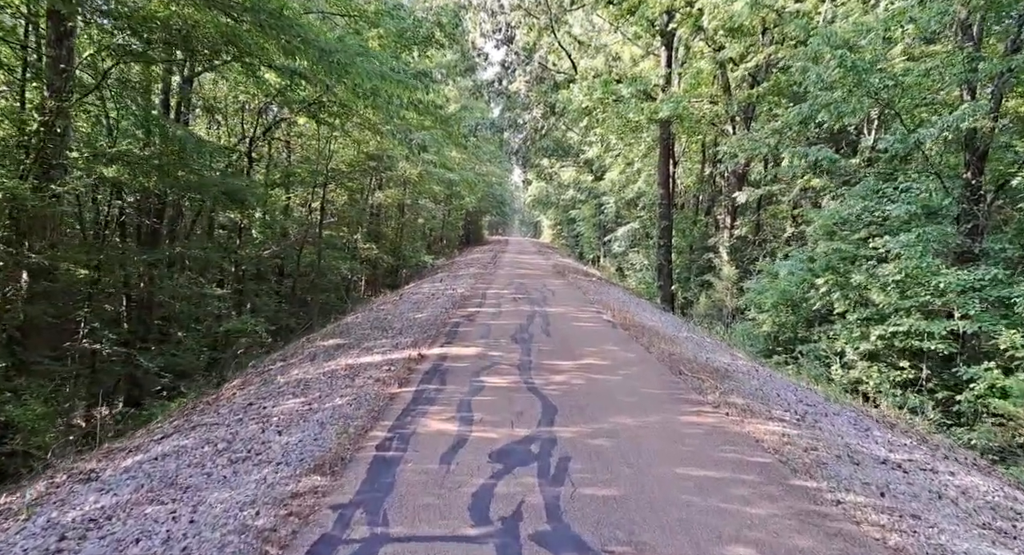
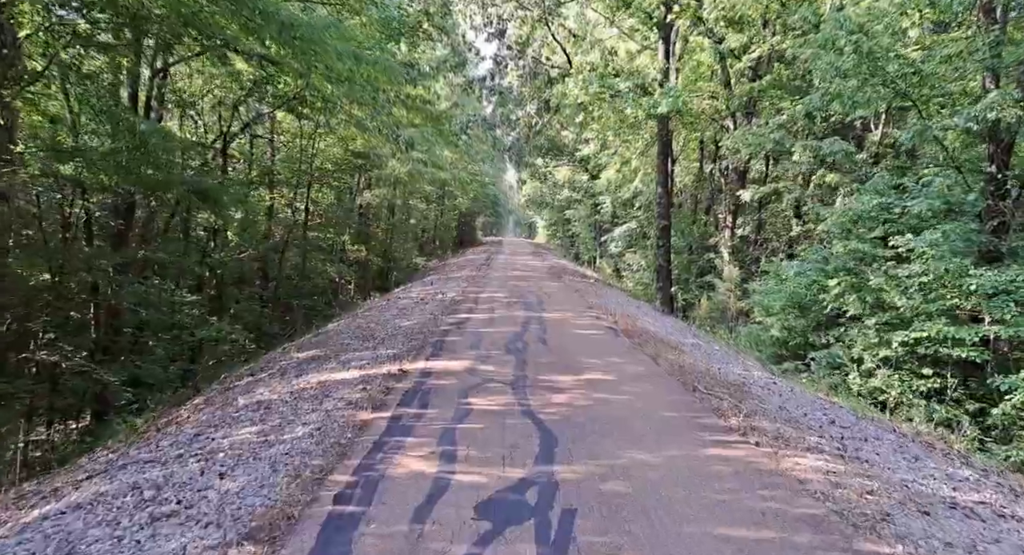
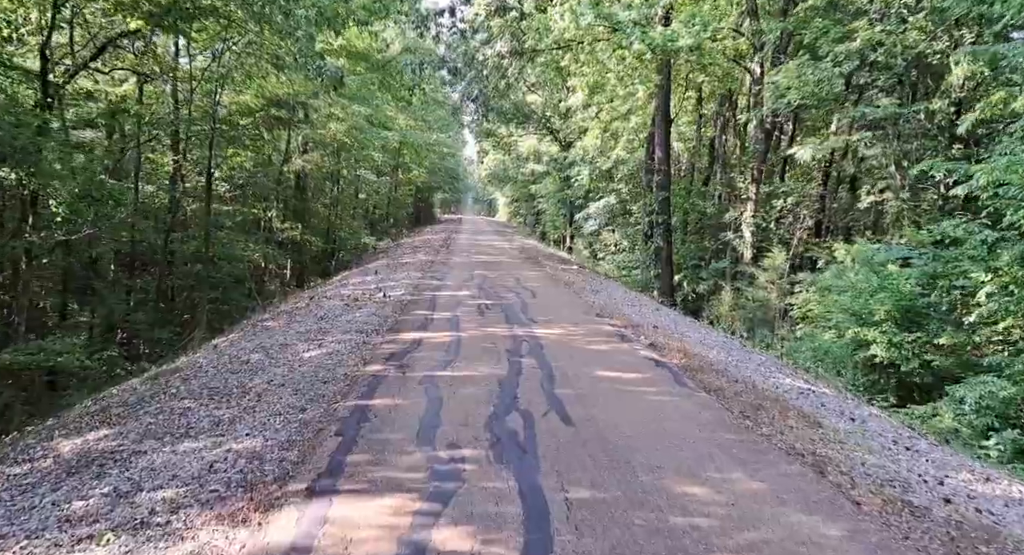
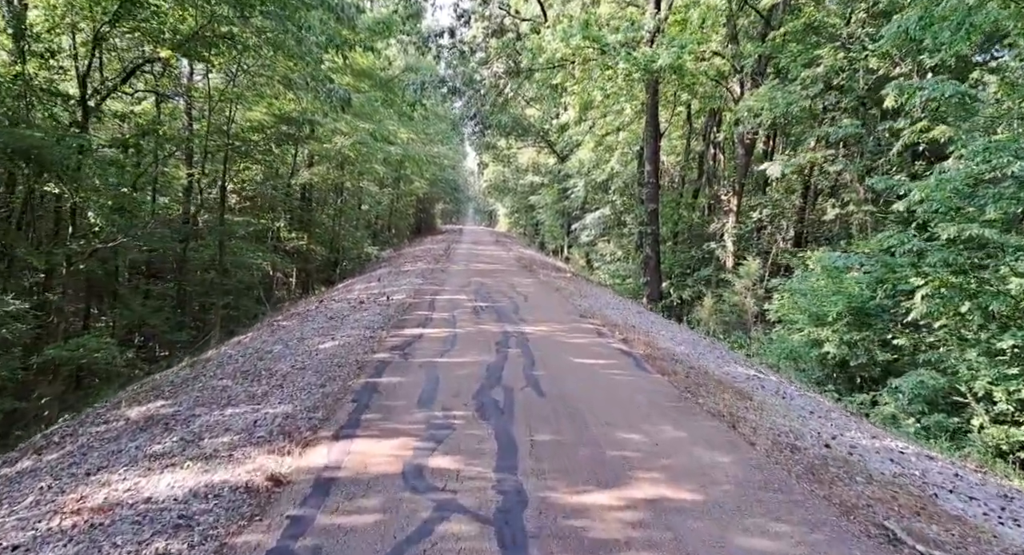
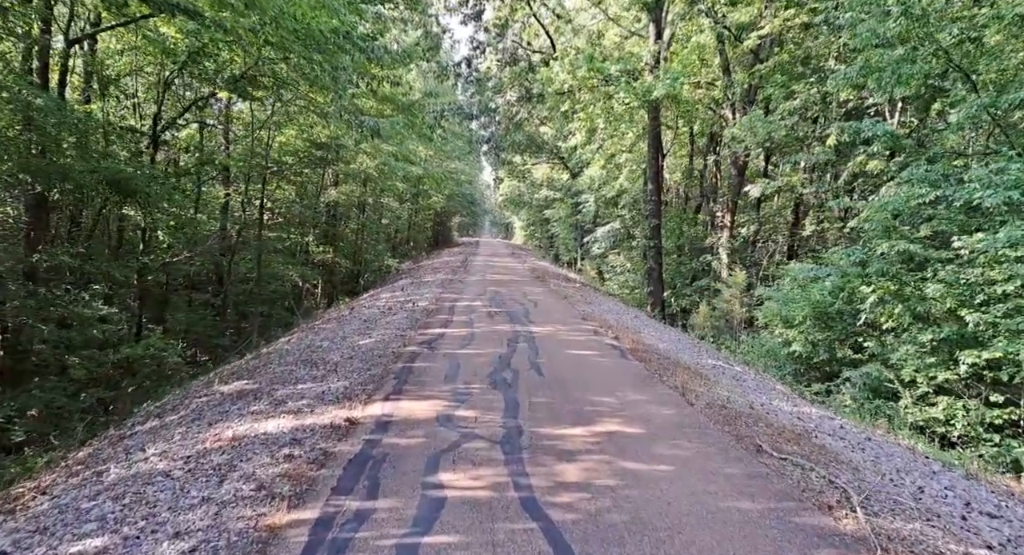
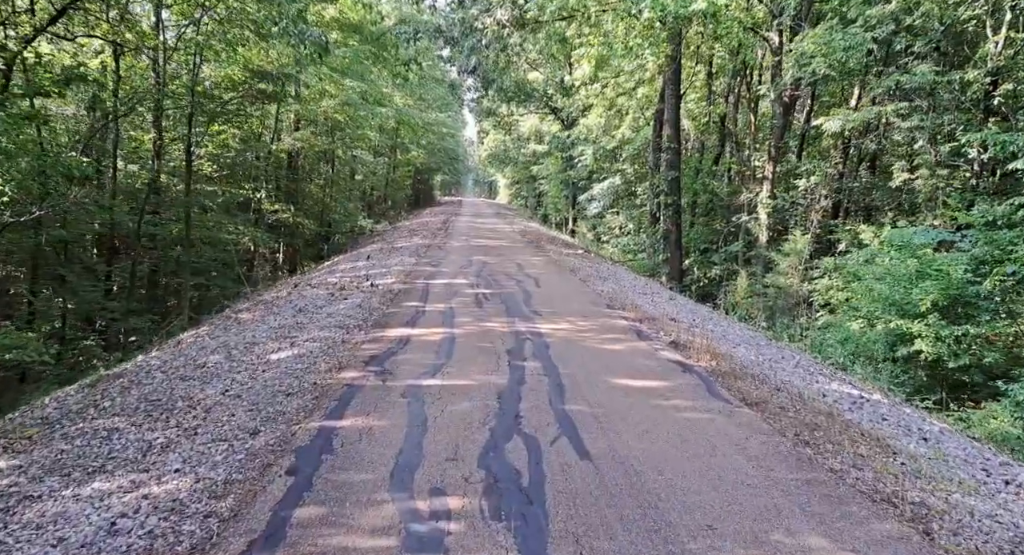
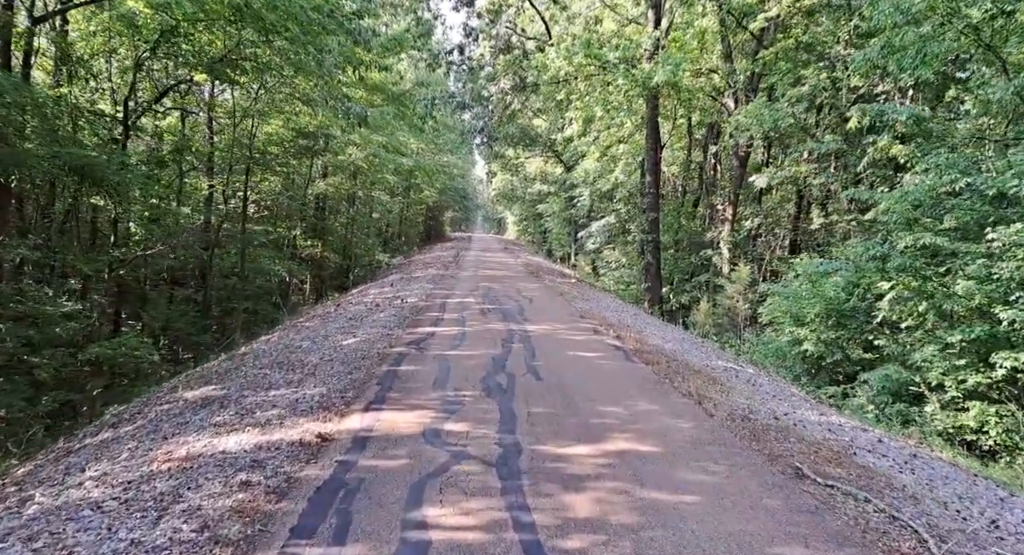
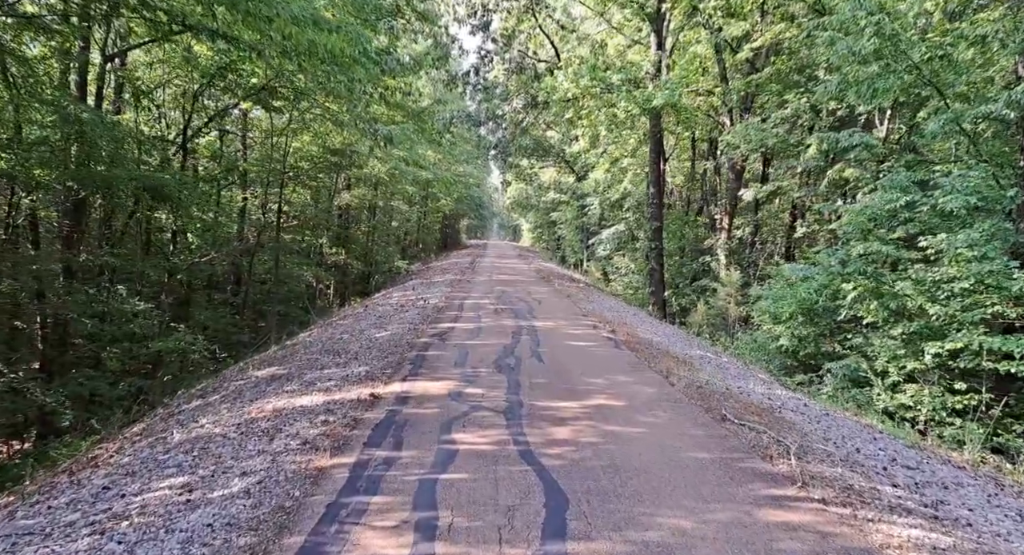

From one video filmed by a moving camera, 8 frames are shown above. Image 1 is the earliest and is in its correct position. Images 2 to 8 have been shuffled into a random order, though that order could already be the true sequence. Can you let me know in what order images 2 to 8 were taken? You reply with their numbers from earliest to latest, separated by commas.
2, 8, 5, 7, 4, 3, 6
